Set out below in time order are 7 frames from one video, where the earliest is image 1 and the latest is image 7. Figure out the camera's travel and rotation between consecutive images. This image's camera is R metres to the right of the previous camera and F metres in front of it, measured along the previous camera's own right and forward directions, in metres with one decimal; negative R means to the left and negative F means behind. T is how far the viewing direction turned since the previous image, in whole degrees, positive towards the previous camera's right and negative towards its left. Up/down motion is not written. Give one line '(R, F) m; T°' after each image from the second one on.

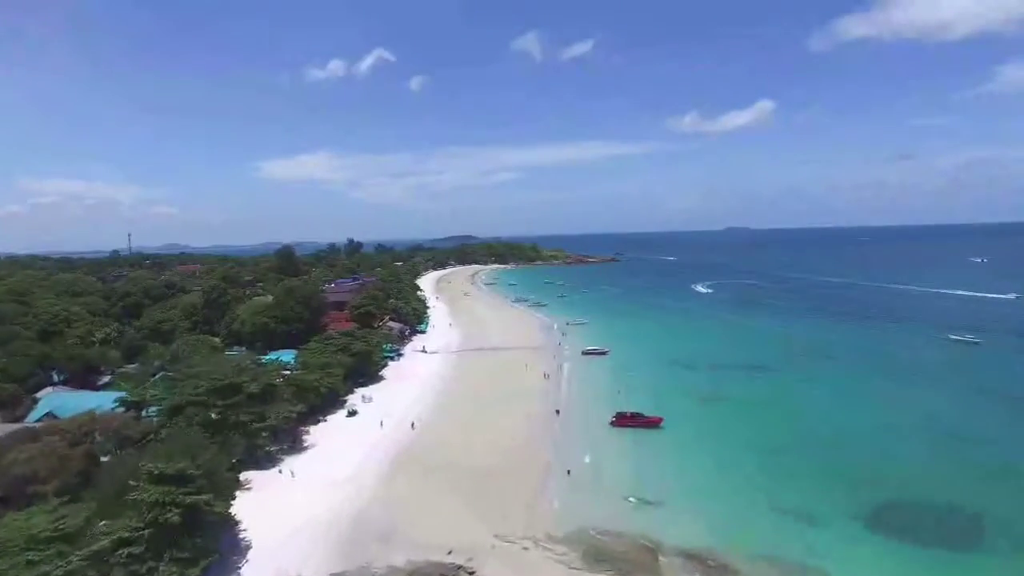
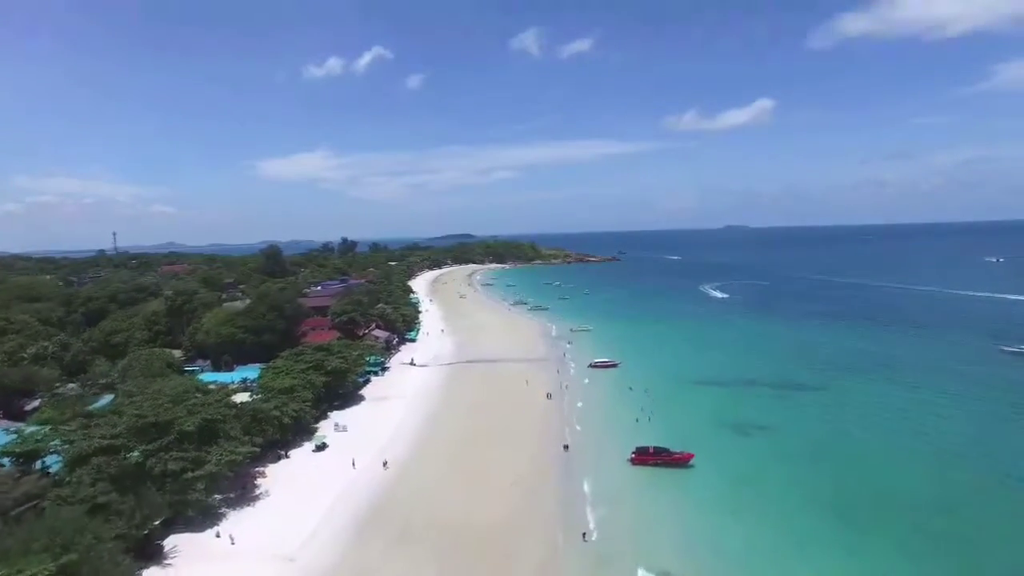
(0.0, +5.5) m; 0°
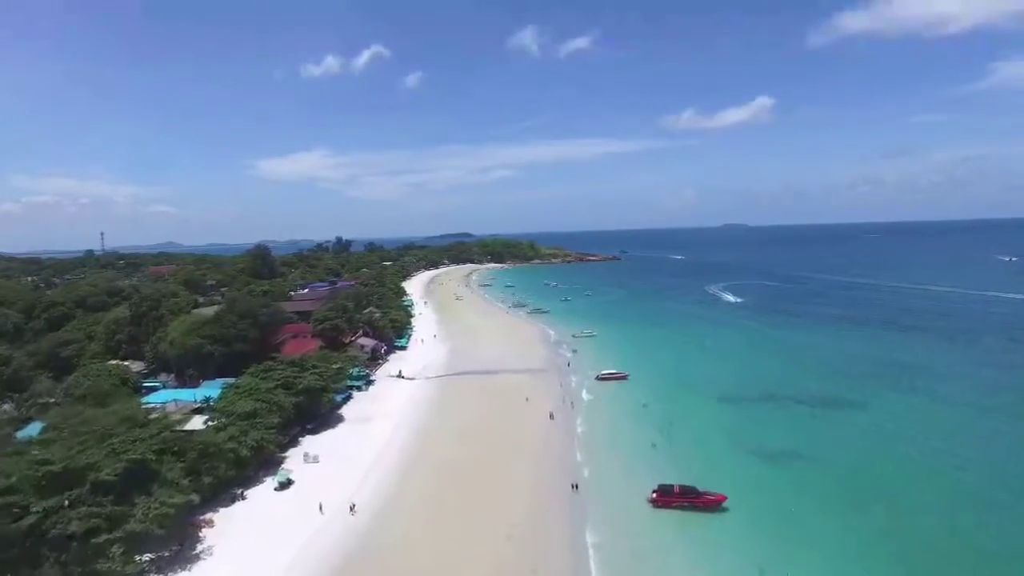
(0.0, +4.4) m; 0°
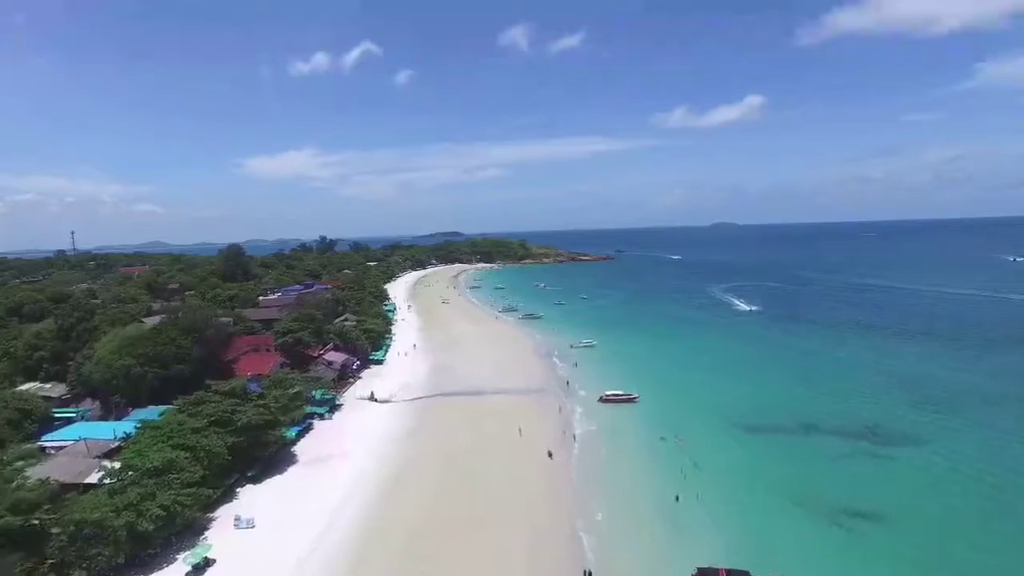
(0.0, +6.0) m; +1°
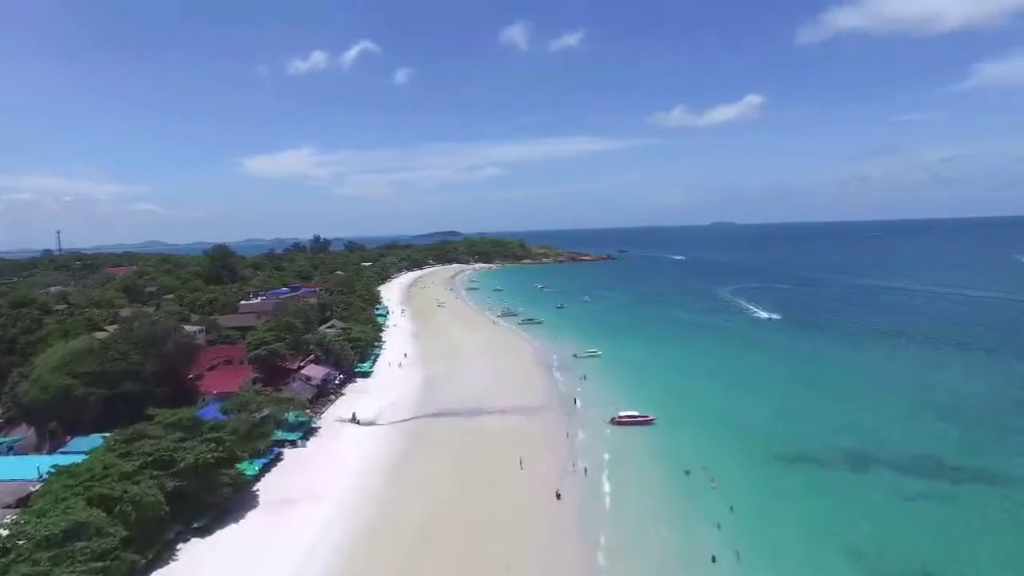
(-0.1, +4.3) m; 0°
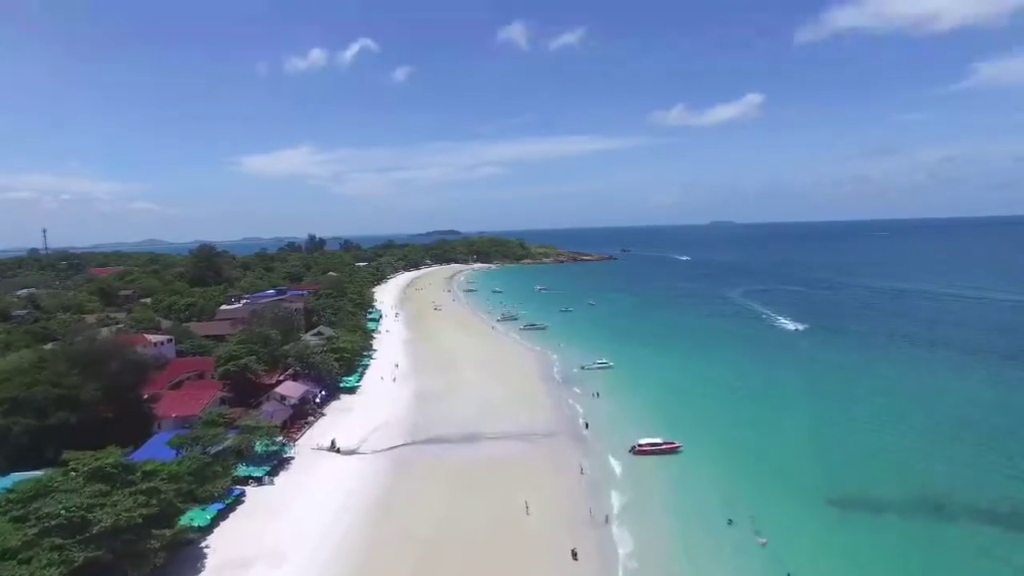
(-0.2, +4.4) m; 0°
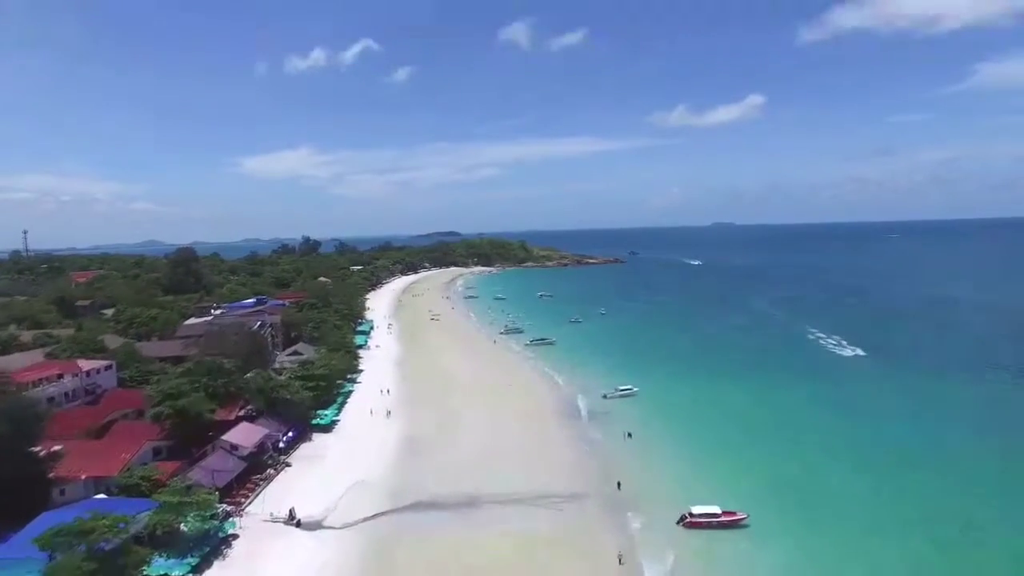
(-0.5, +6.8) m; 0°
